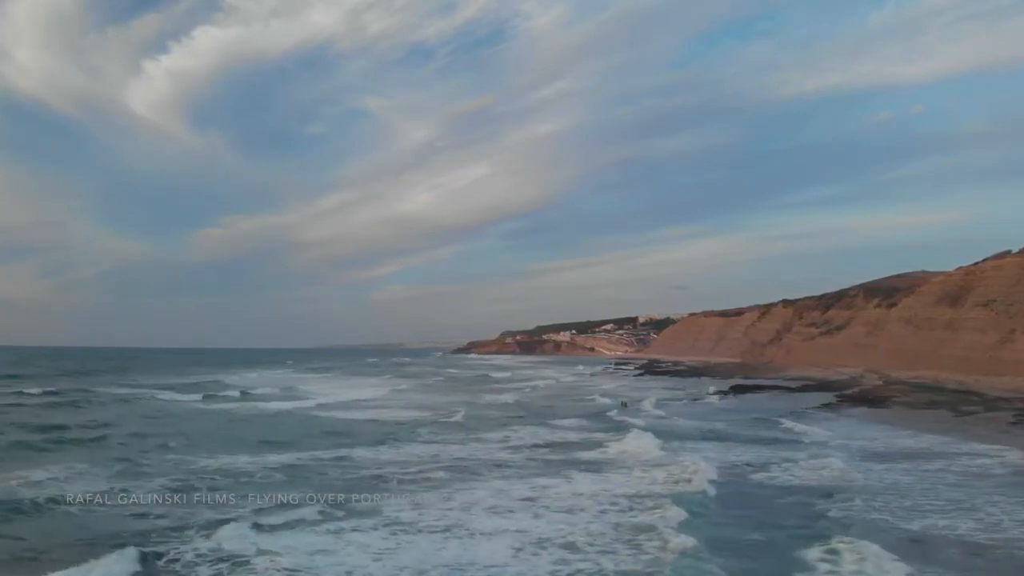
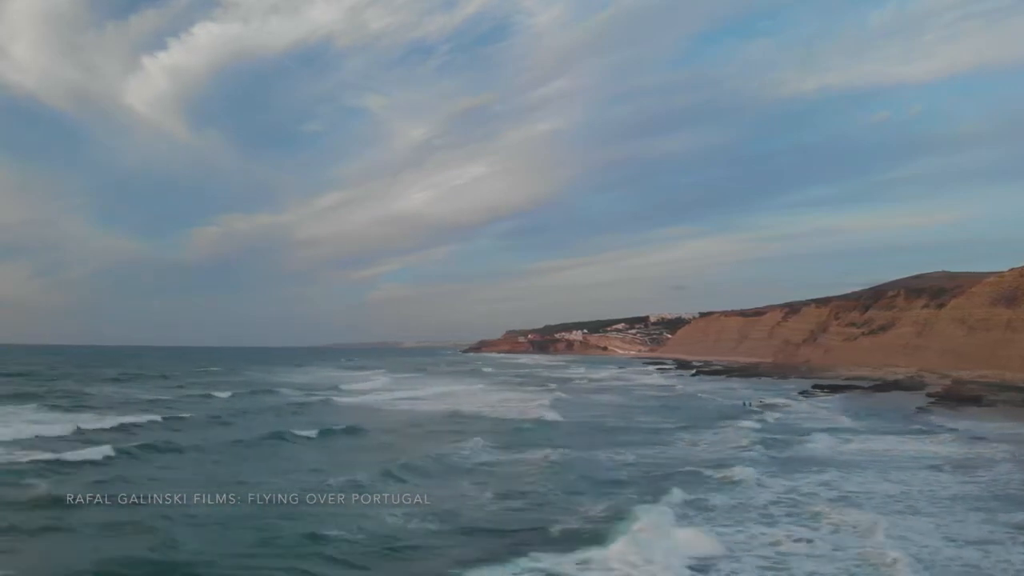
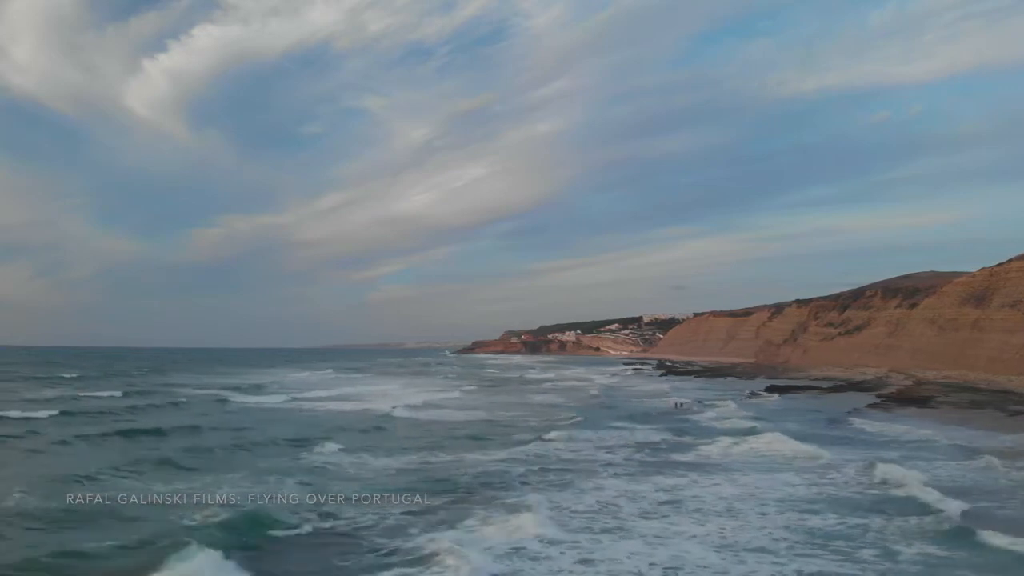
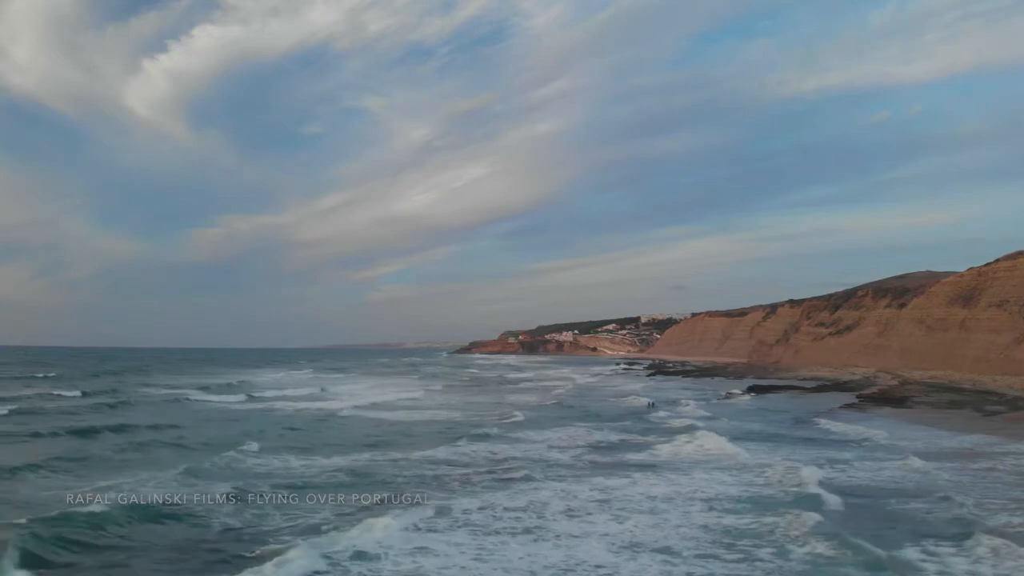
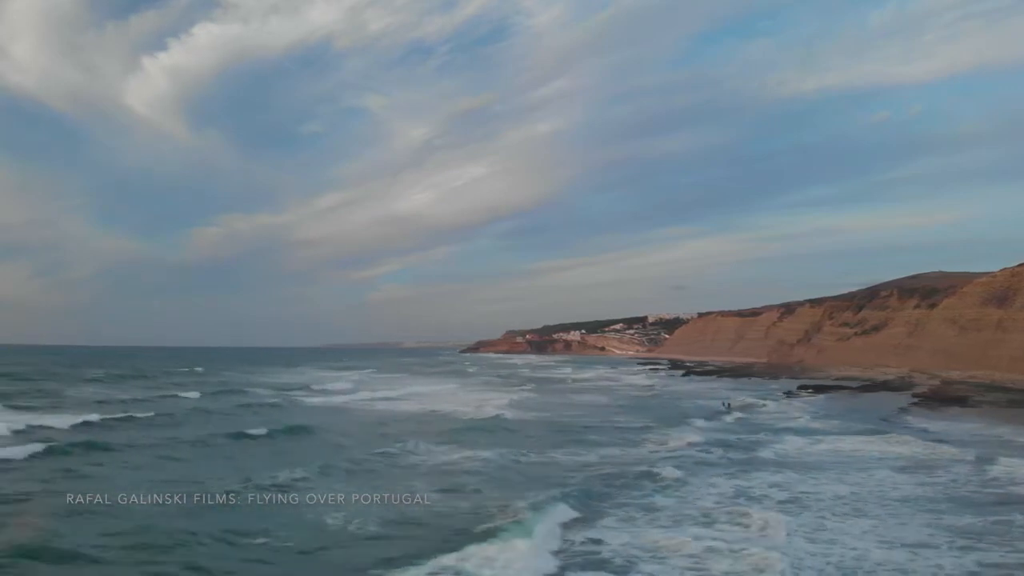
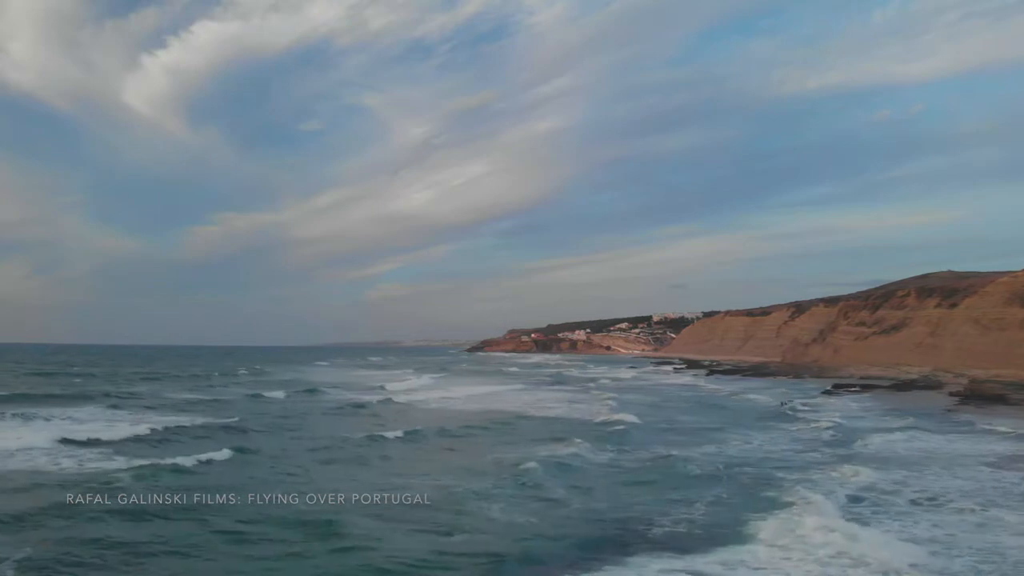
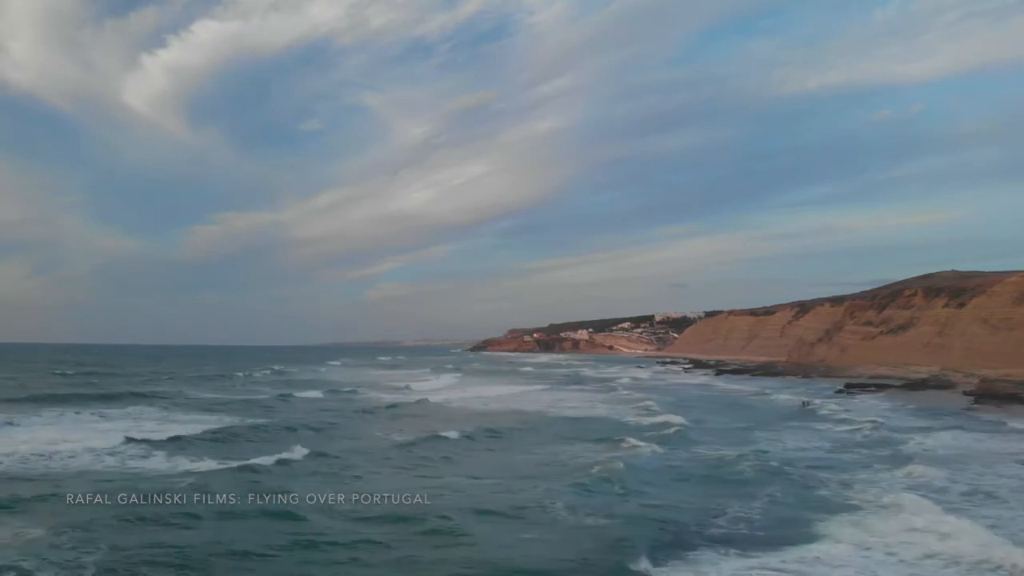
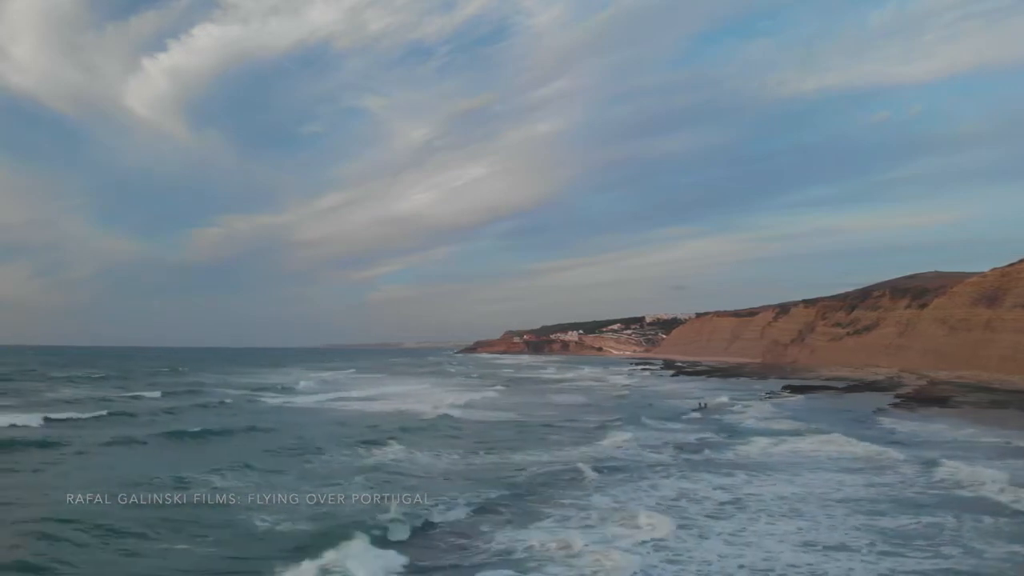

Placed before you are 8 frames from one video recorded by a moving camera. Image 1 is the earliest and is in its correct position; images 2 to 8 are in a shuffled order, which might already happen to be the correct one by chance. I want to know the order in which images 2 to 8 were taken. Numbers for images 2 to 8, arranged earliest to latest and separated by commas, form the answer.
4, 3, 8, 5, 2, 6, 7
